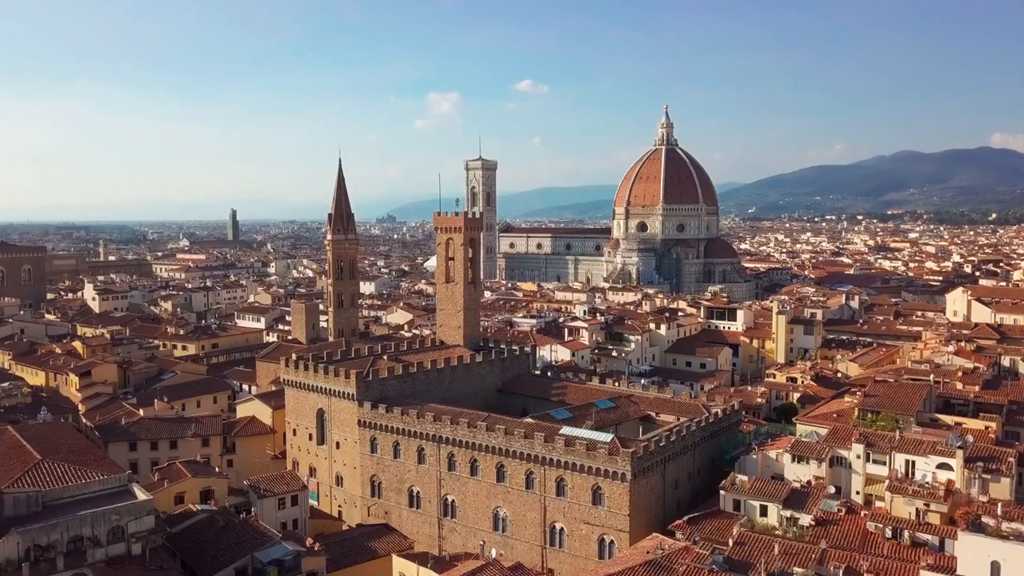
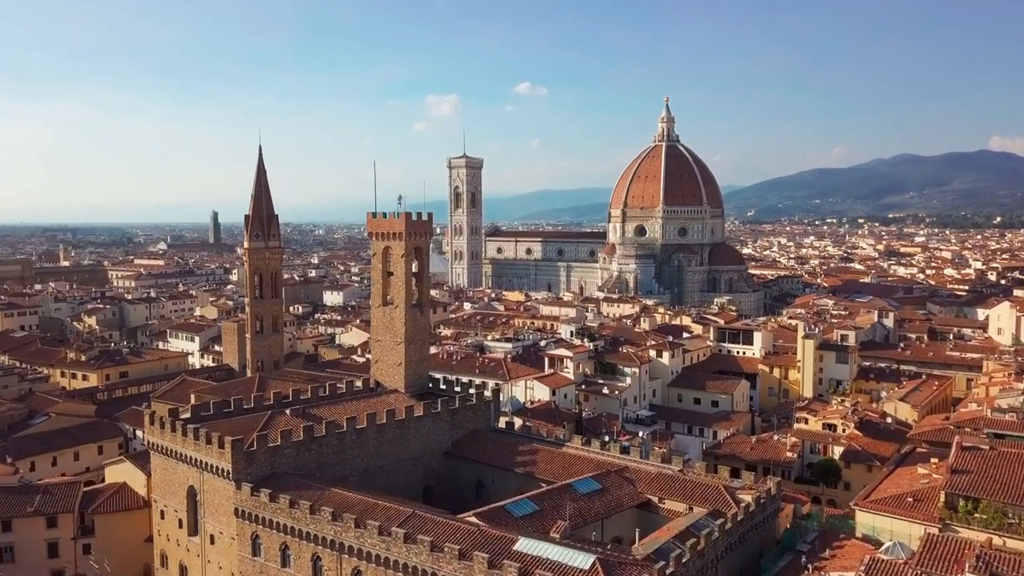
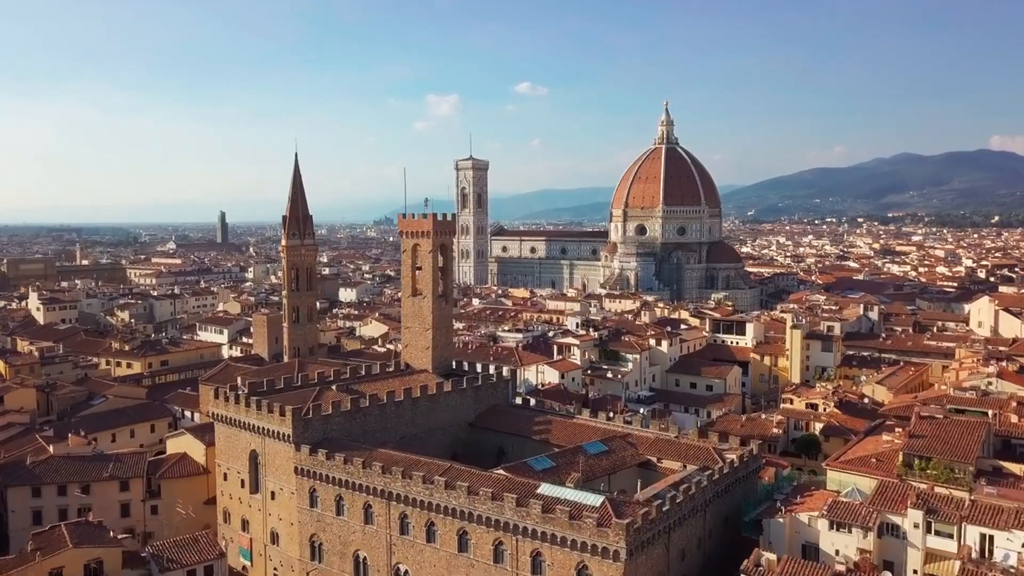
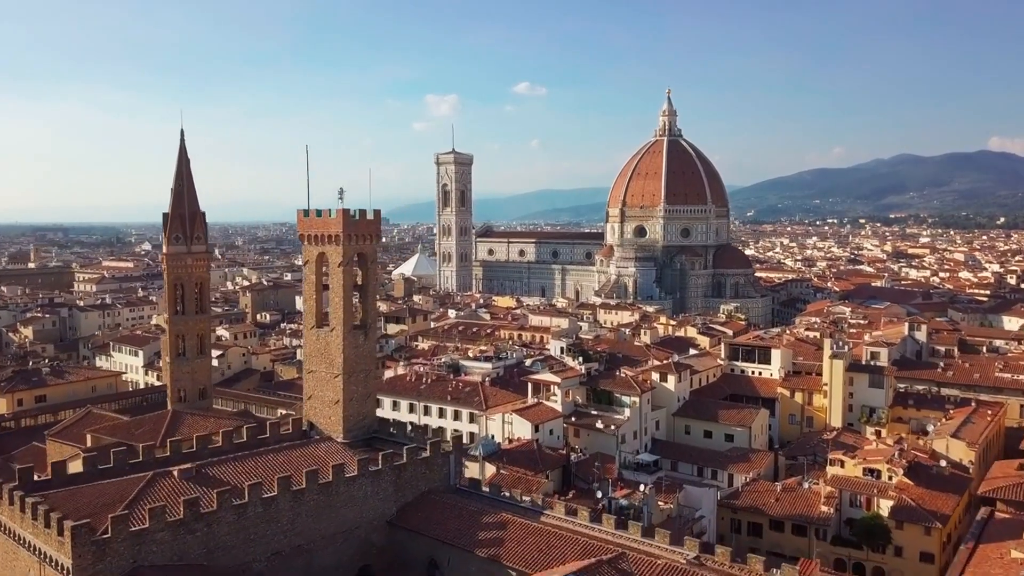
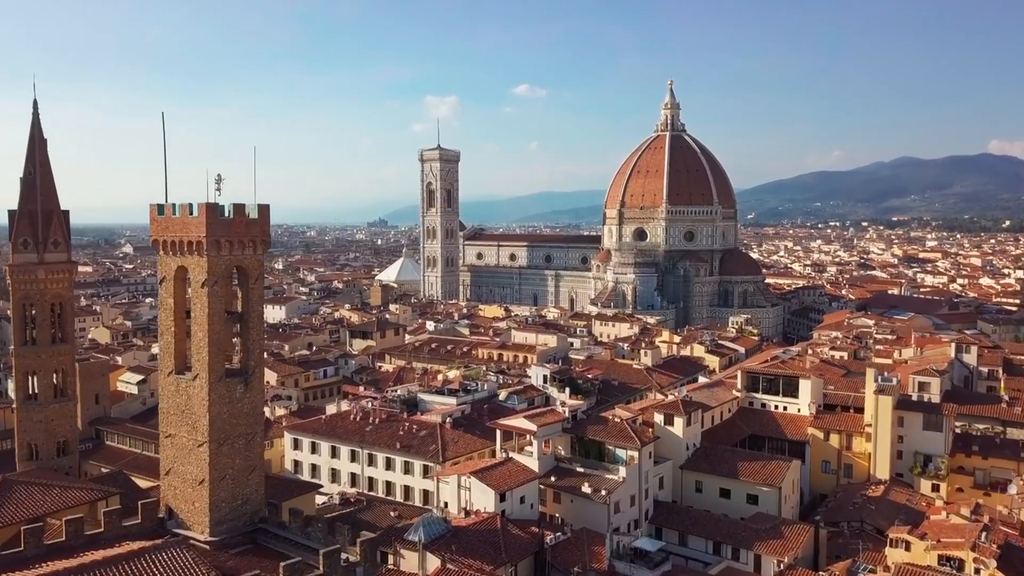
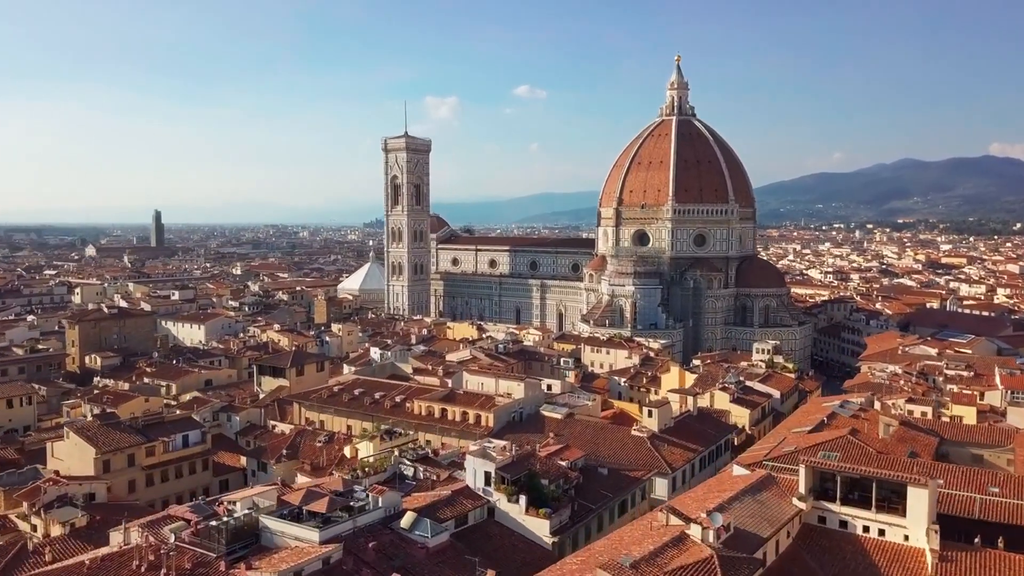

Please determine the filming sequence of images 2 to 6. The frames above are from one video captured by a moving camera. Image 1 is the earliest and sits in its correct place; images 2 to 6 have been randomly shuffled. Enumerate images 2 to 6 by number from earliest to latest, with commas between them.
3, 2, 4, 5, 6
